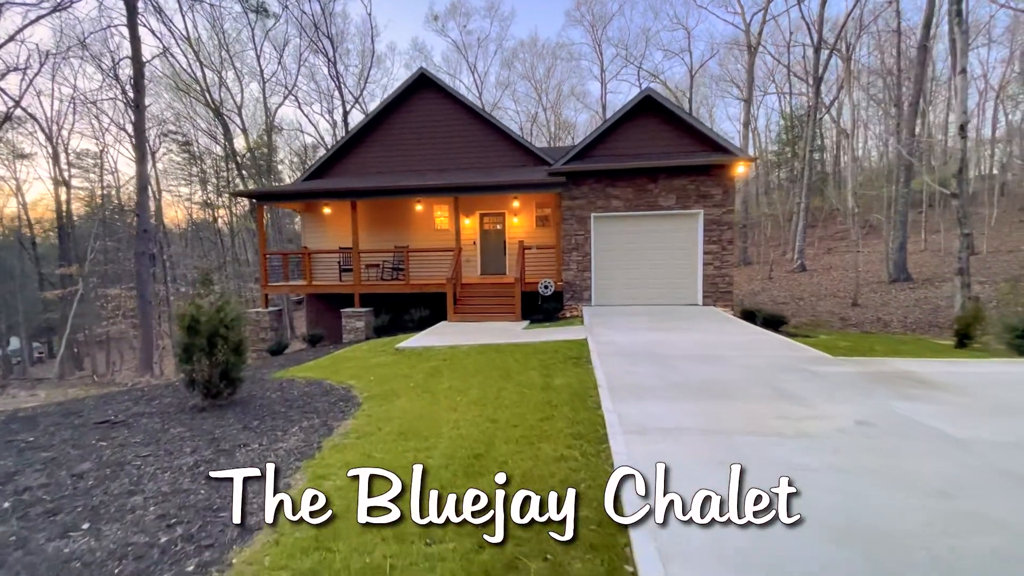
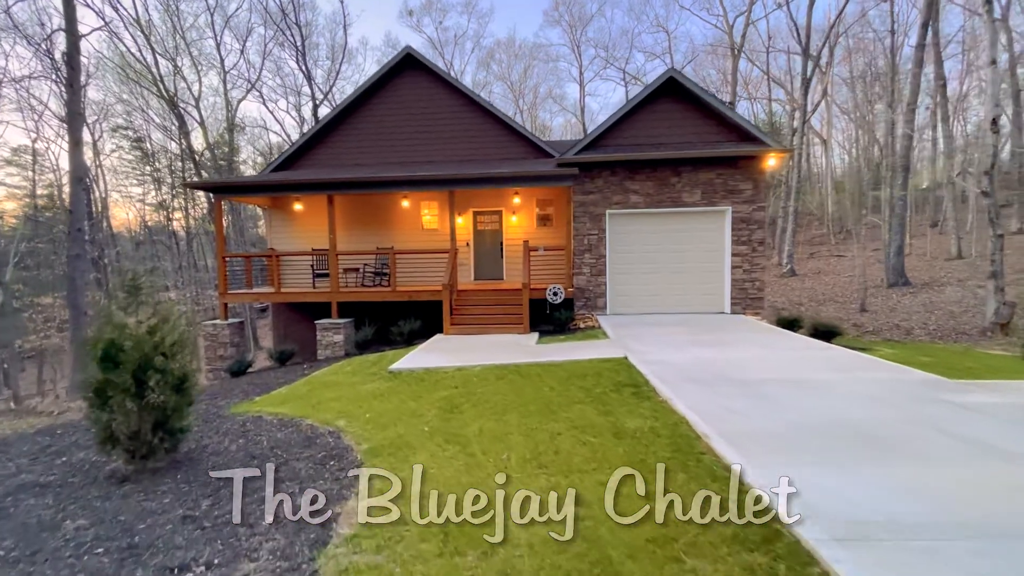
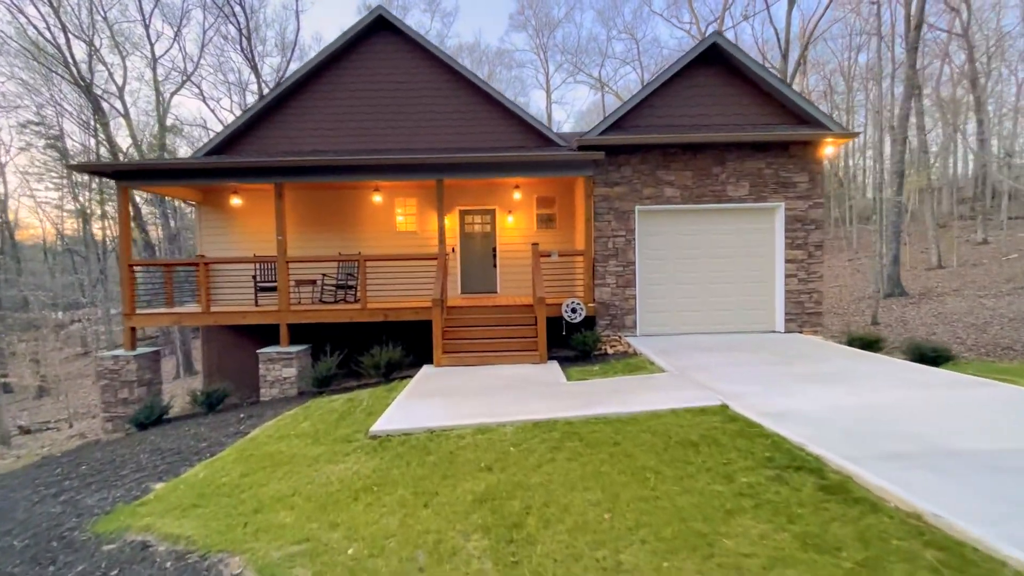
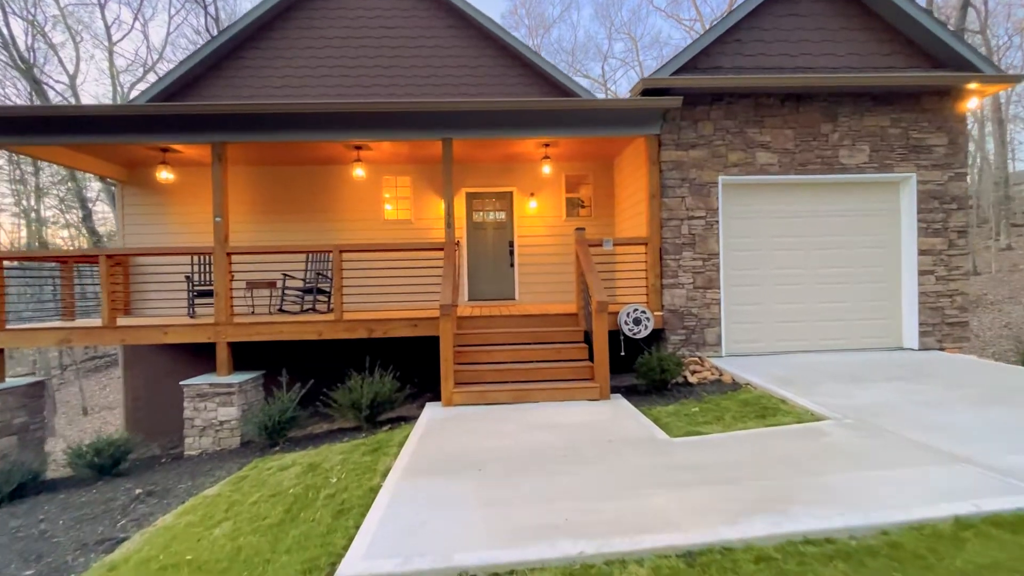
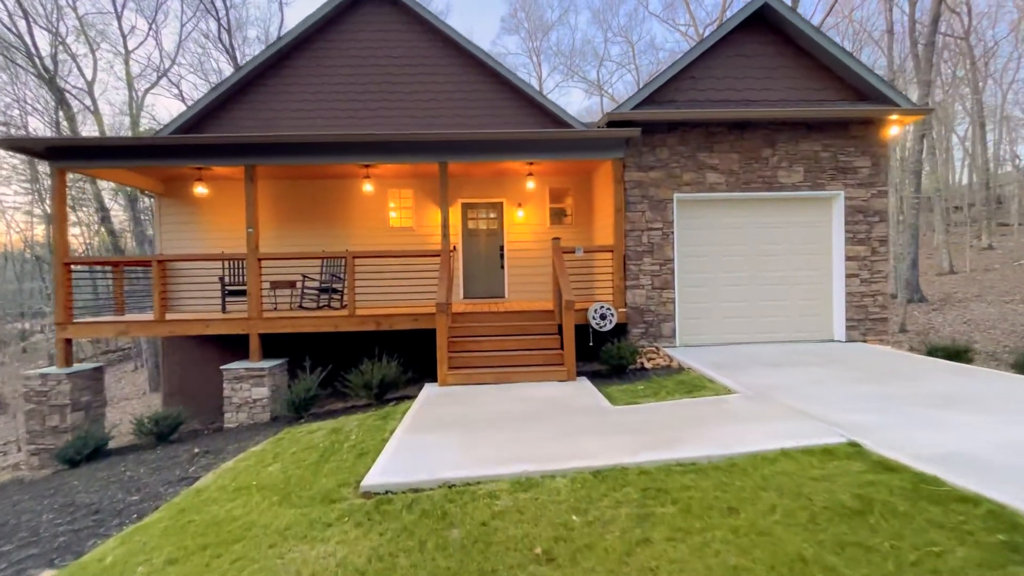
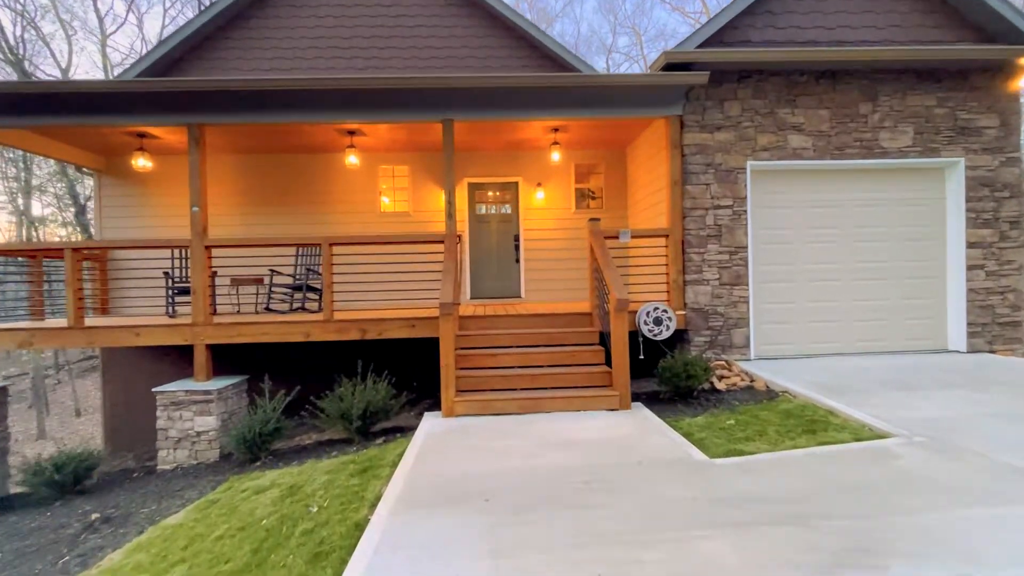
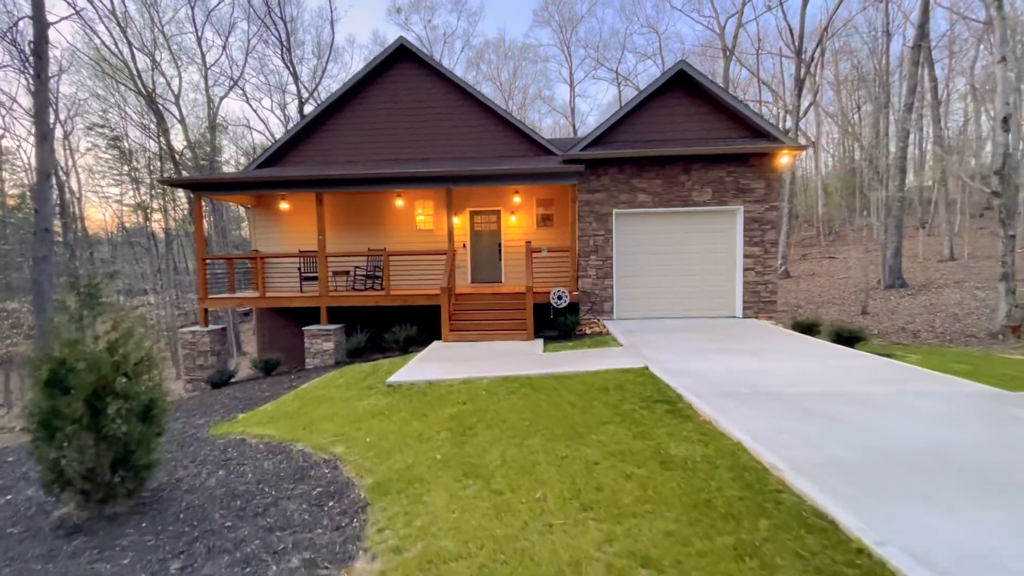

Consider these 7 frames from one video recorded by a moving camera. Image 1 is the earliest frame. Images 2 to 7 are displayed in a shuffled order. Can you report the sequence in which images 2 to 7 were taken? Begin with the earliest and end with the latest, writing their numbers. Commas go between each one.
2, 7, 3, 5, 4, 6
